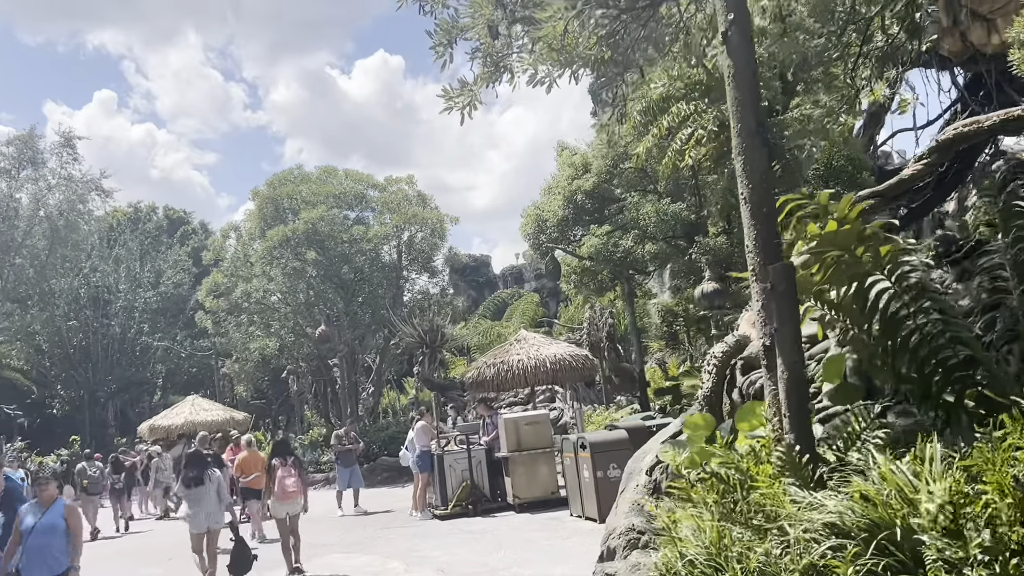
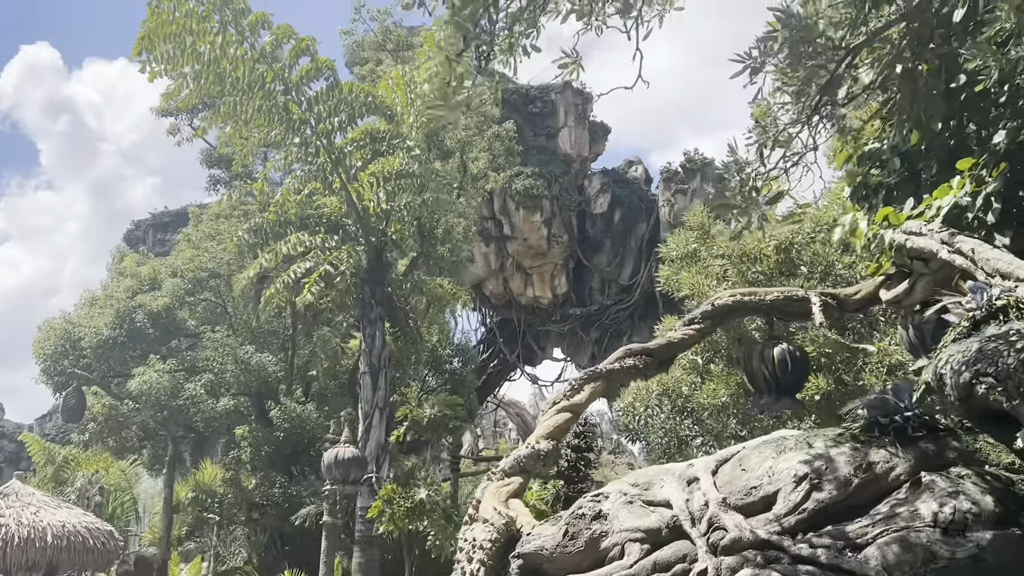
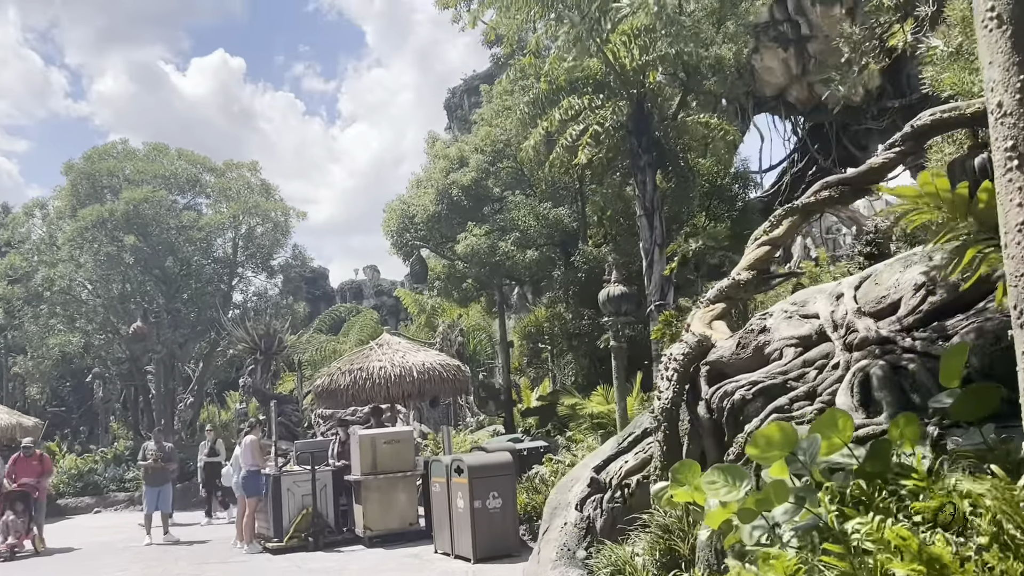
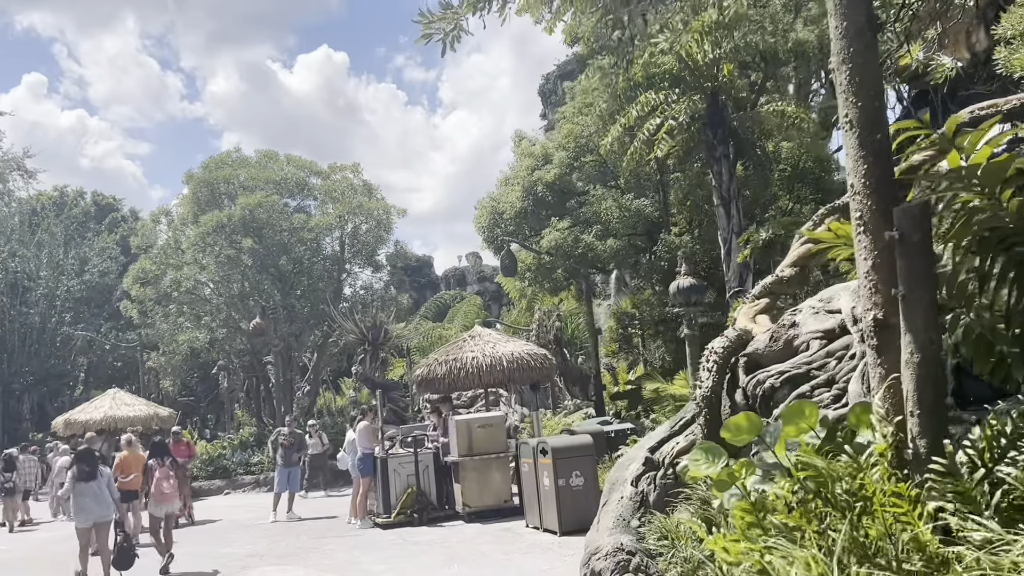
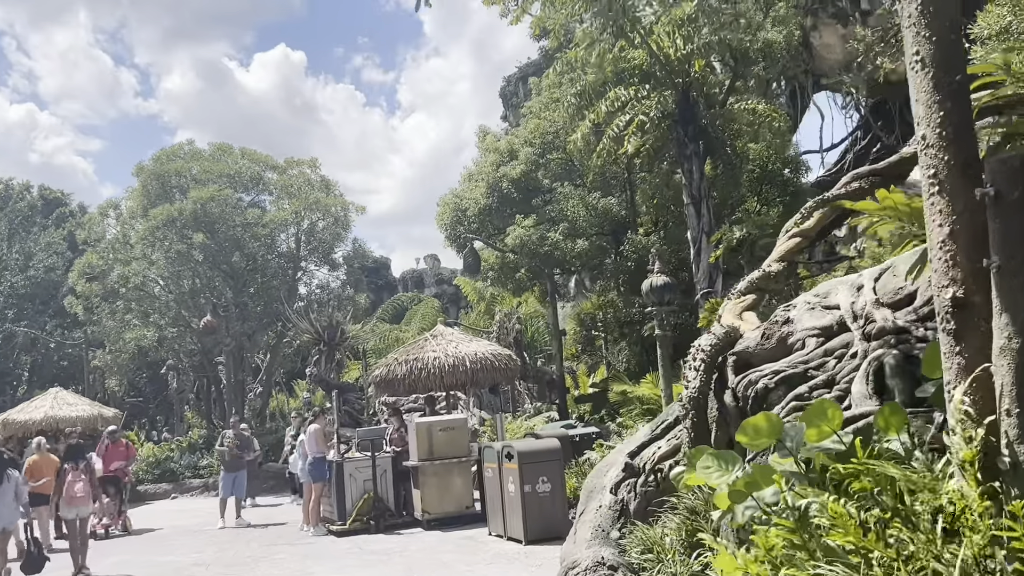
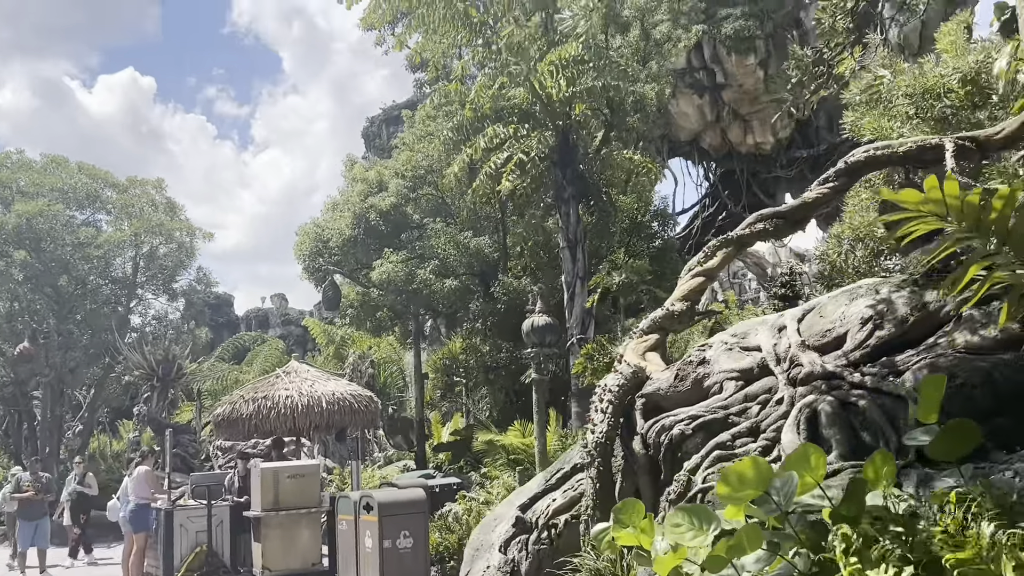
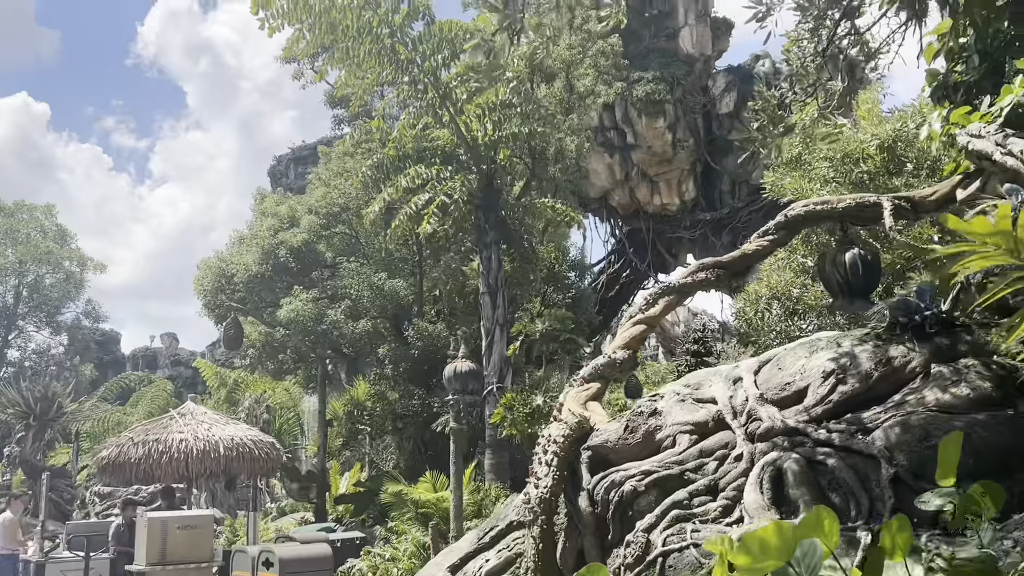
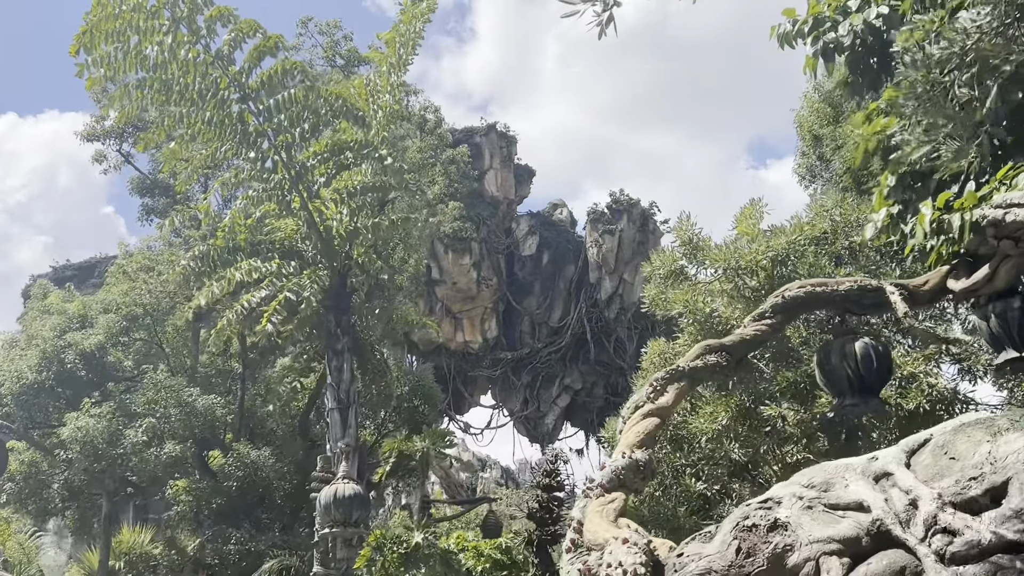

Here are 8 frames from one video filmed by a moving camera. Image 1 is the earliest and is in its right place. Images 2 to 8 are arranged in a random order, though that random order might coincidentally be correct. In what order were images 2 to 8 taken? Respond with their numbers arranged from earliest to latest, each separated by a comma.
4, 5, 3, 6, 7, 2, 8
